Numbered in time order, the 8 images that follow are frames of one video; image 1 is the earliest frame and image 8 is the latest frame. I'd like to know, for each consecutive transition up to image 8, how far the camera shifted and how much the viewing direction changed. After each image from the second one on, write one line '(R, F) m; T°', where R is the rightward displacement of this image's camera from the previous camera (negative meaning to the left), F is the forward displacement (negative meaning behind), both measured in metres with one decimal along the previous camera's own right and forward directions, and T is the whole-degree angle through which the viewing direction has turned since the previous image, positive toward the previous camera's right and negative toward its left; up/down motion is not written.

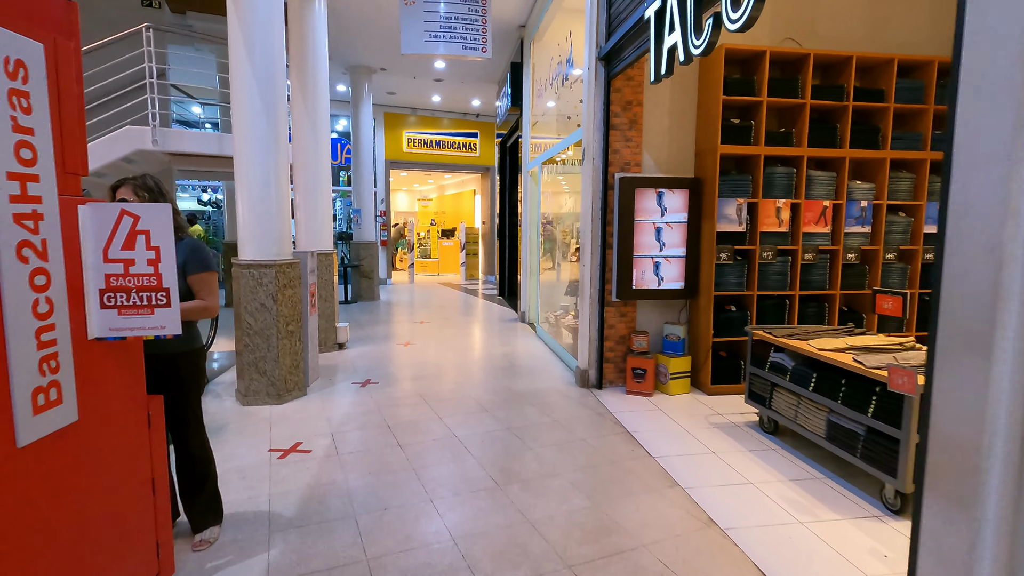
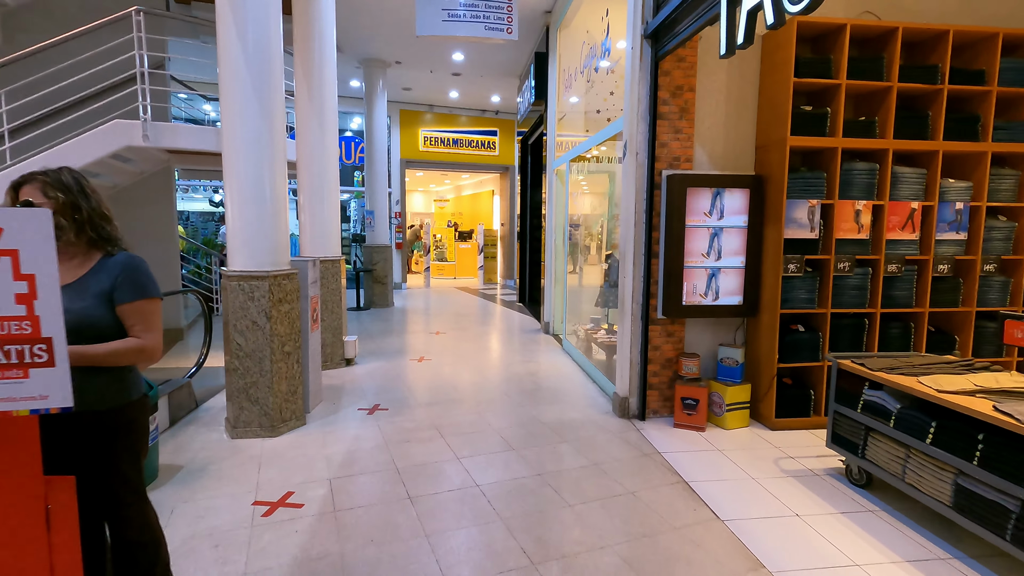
(-0.1, +0.6) m; -2°
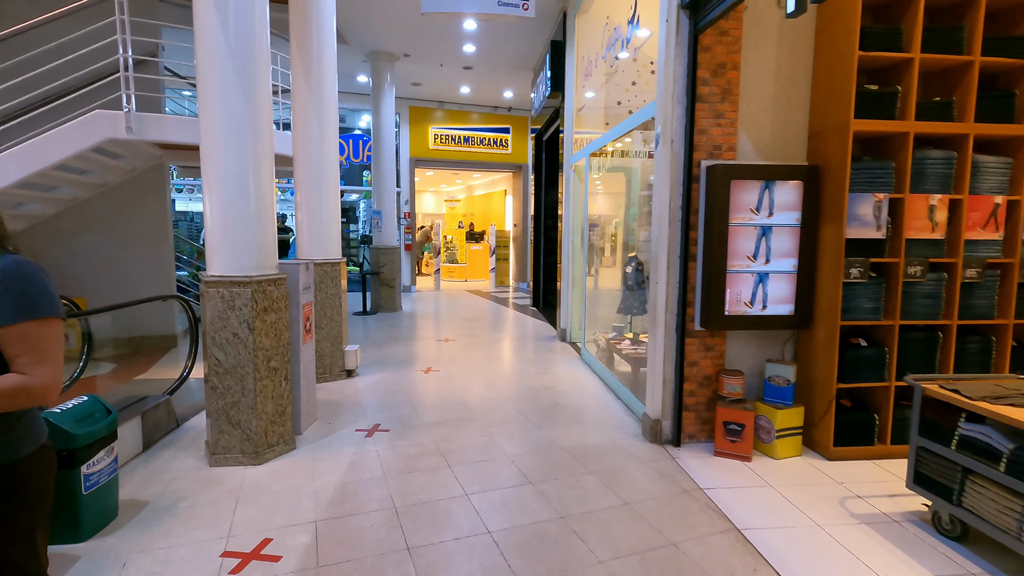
(0.0, +0.4) m; -1°
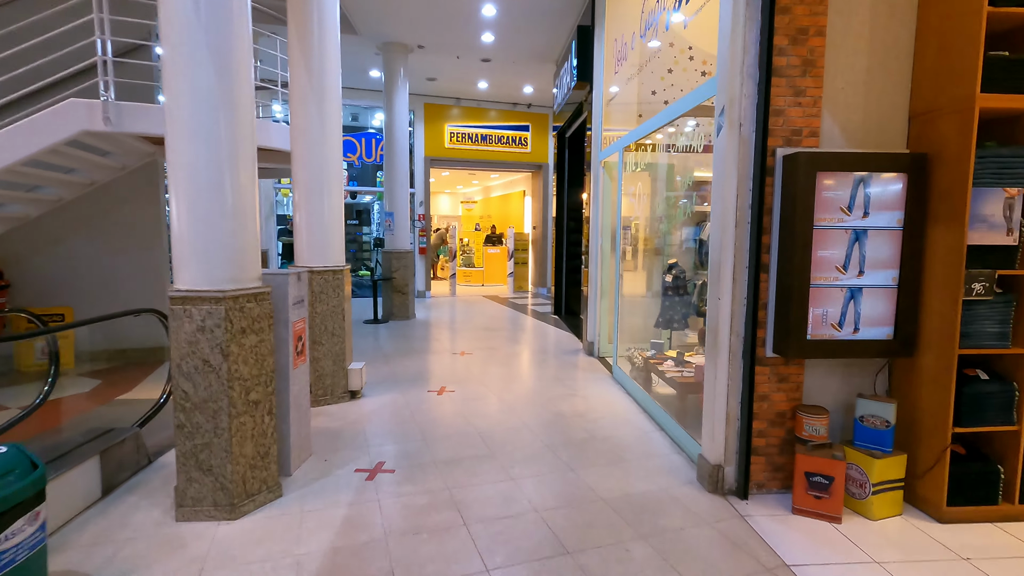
(-0.1, +0.6) m; -2°
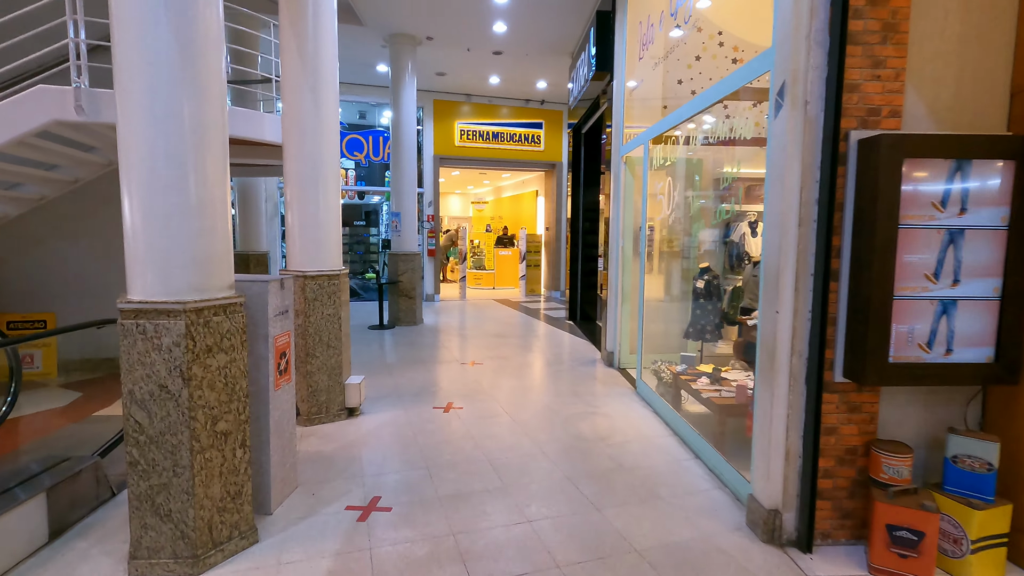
(0.0, +0.4) m; -1°
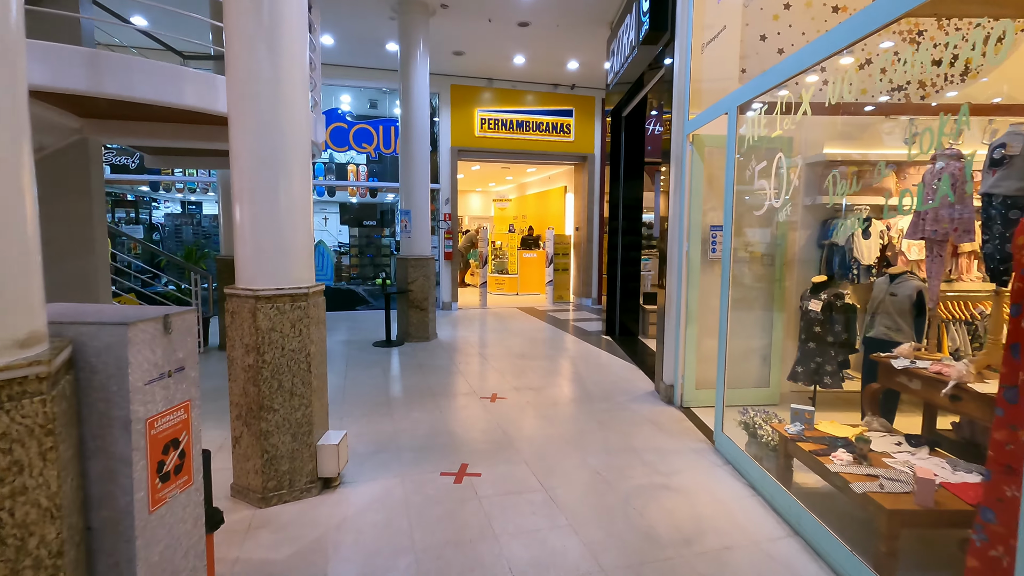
(-0.1, +1.1) m; -2°
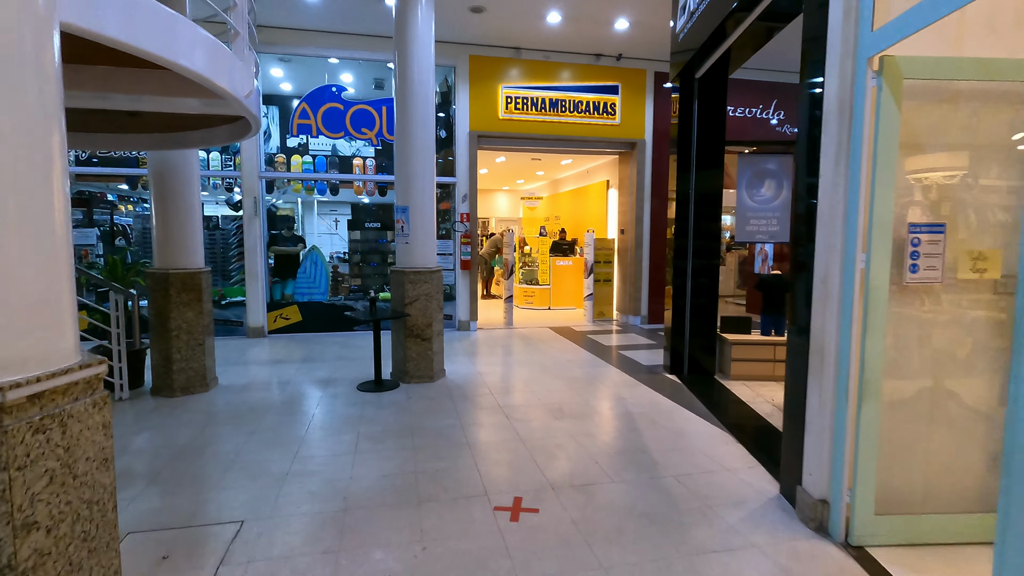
(0.0, +1.7) m; -3°
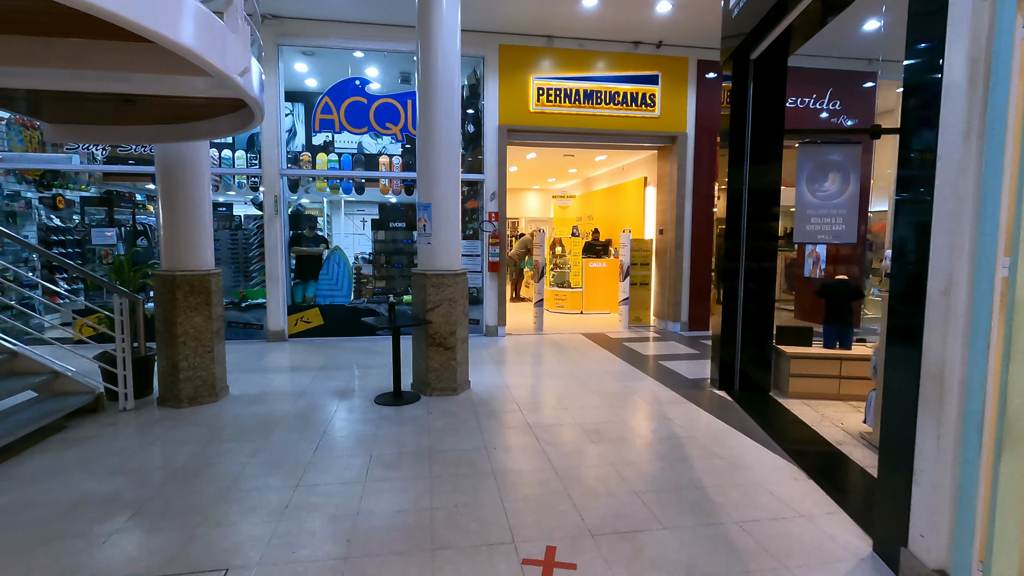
(0.0, +0.4) m; -3°
